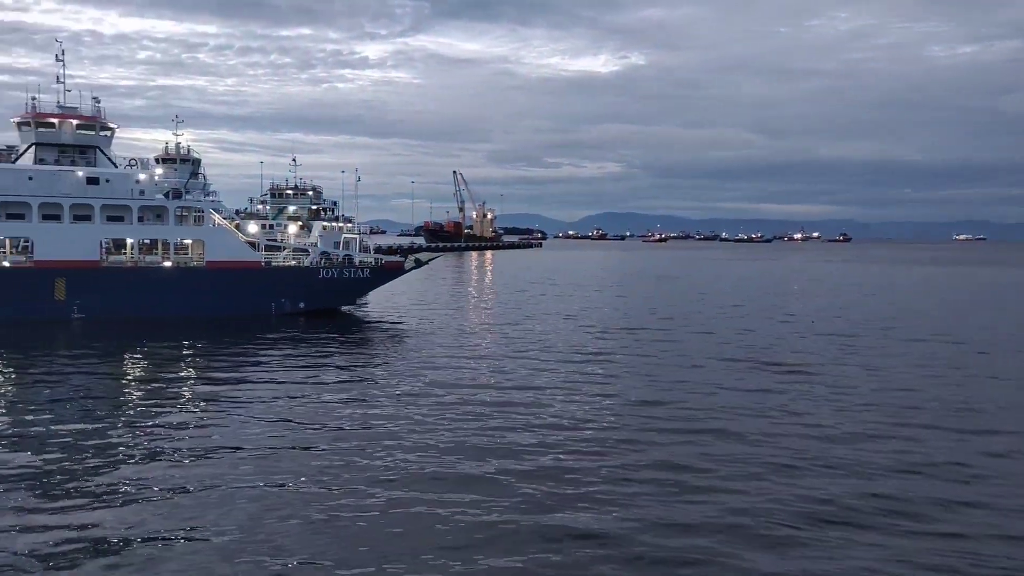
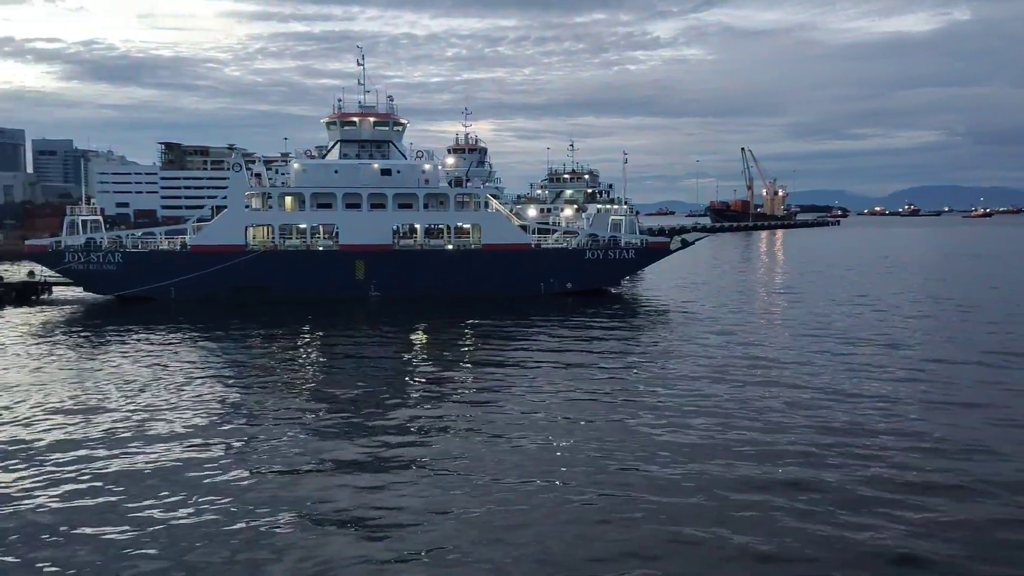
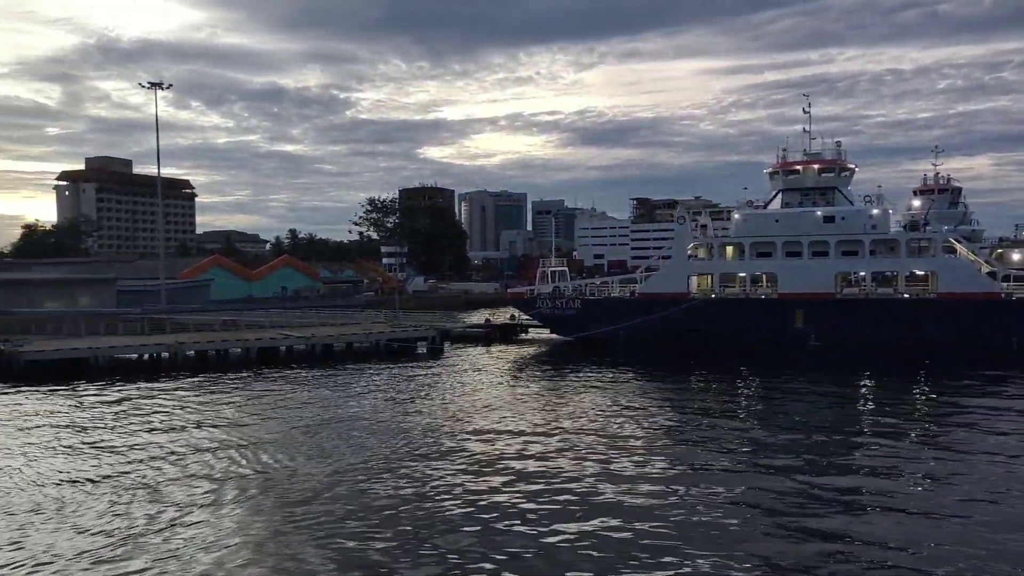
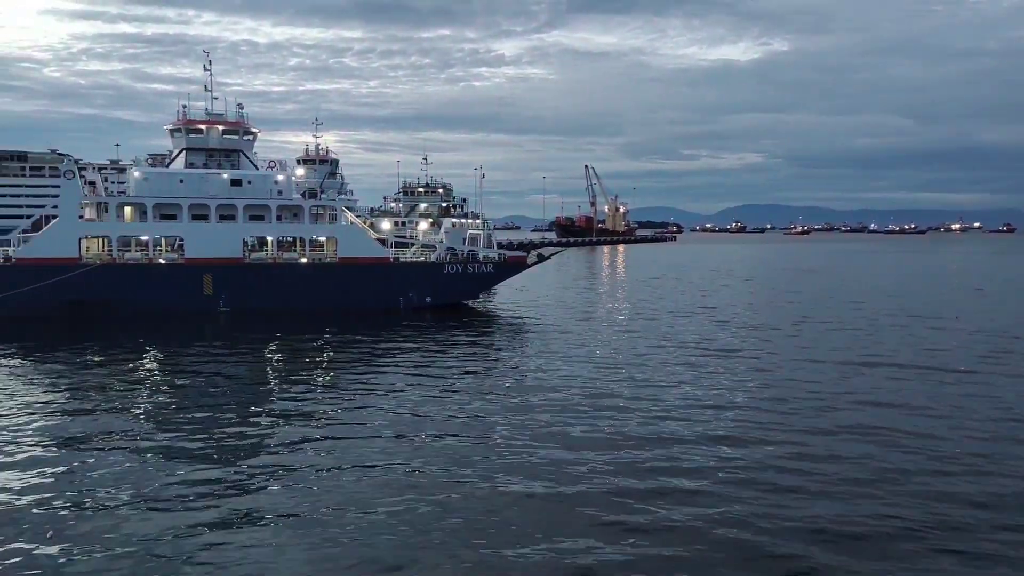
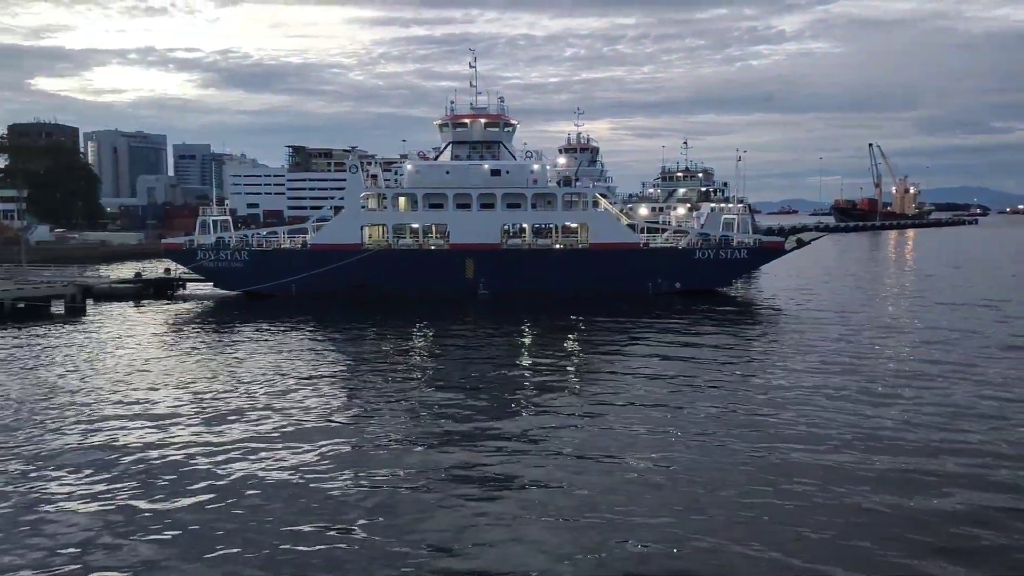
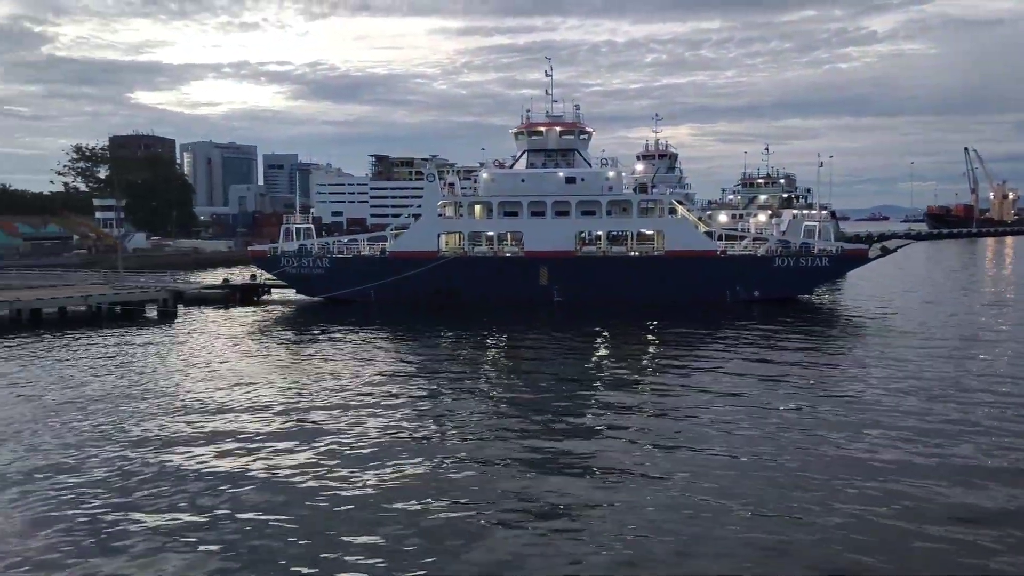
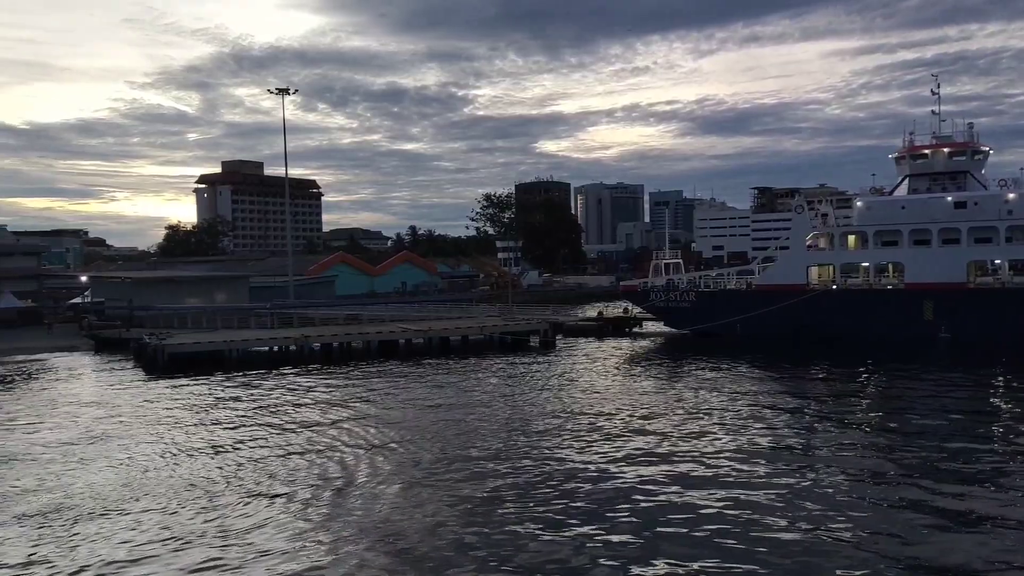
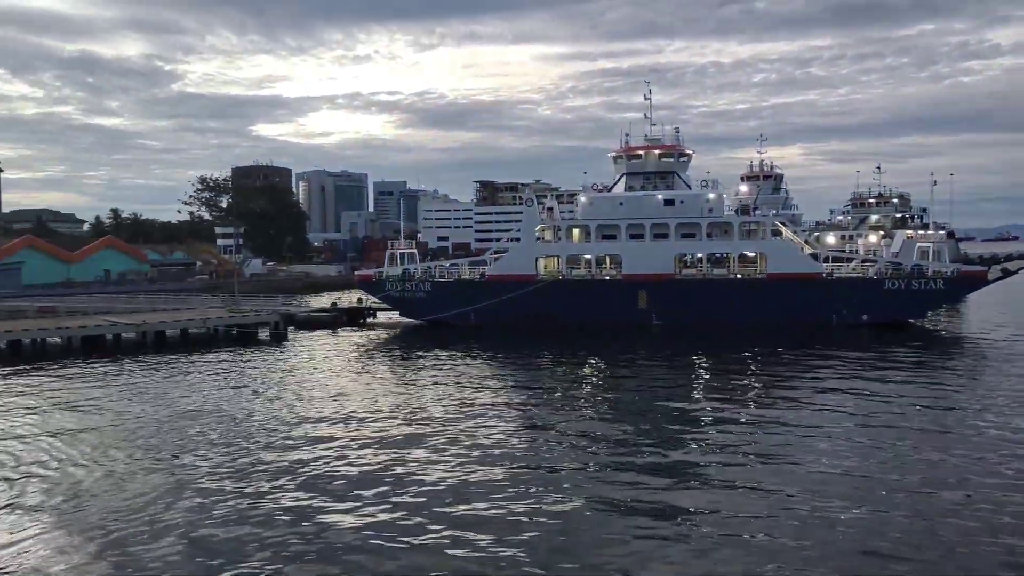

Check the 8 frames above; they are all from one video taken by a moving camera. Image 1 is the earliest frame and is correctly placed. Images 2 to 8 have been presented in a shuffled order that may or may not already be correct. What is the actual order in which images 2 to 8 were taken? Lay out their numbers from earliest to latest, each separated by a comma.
4, 2, 5, 6, 8, 3, 7
